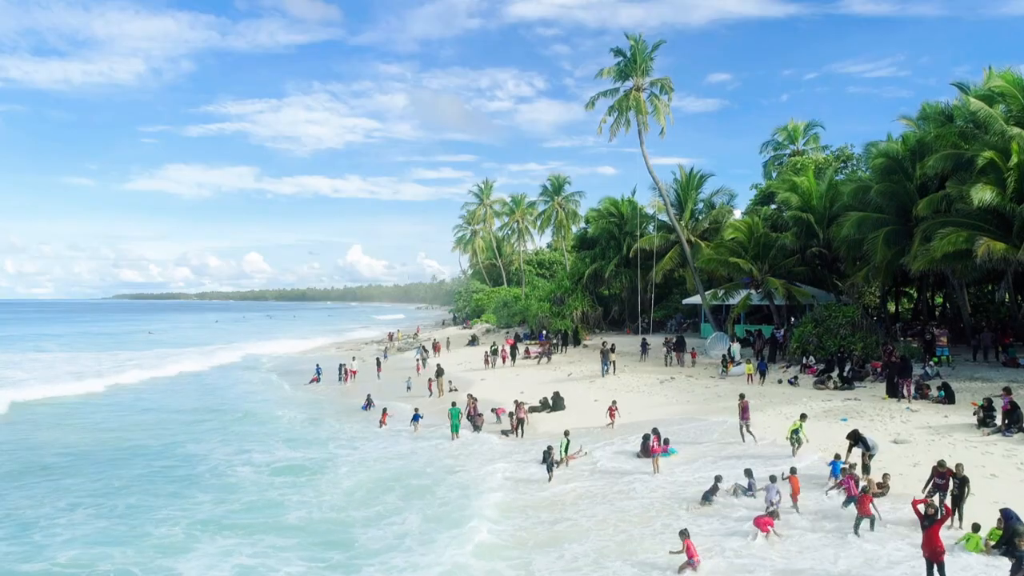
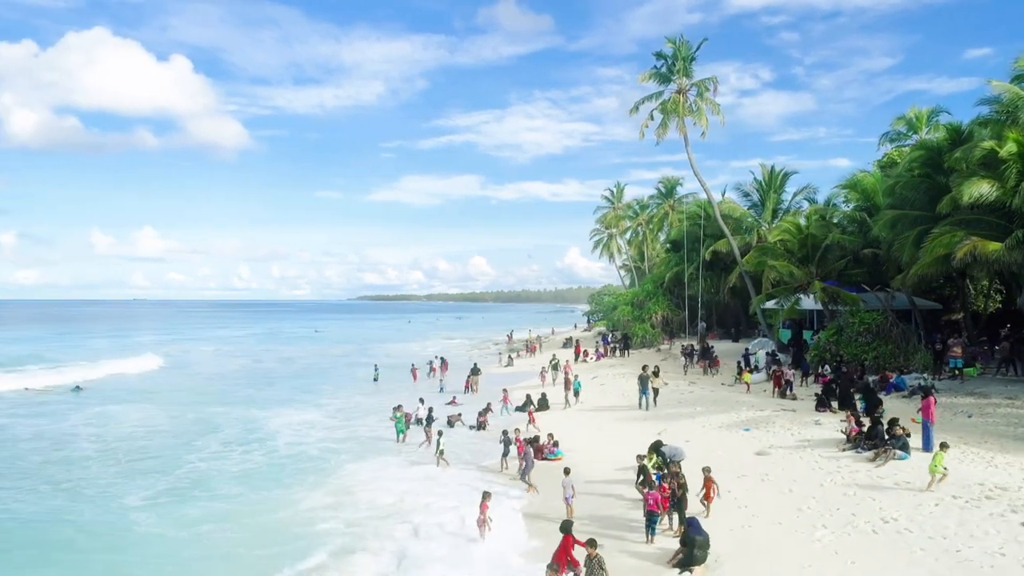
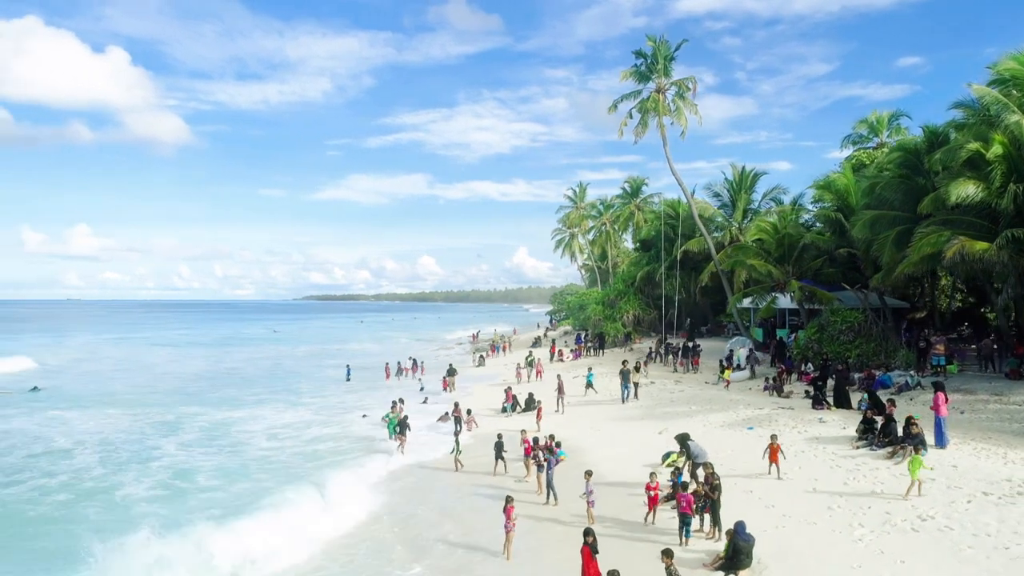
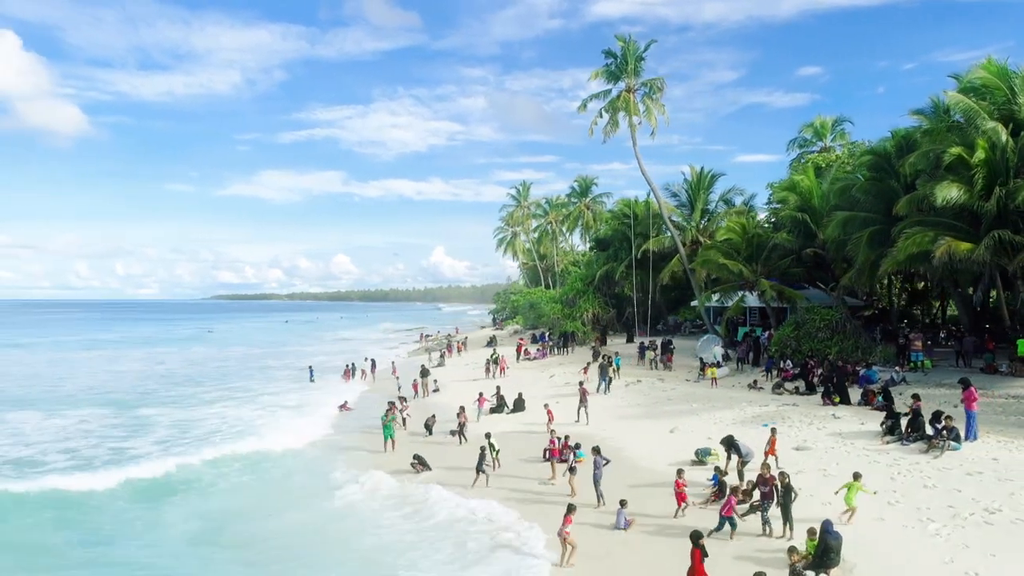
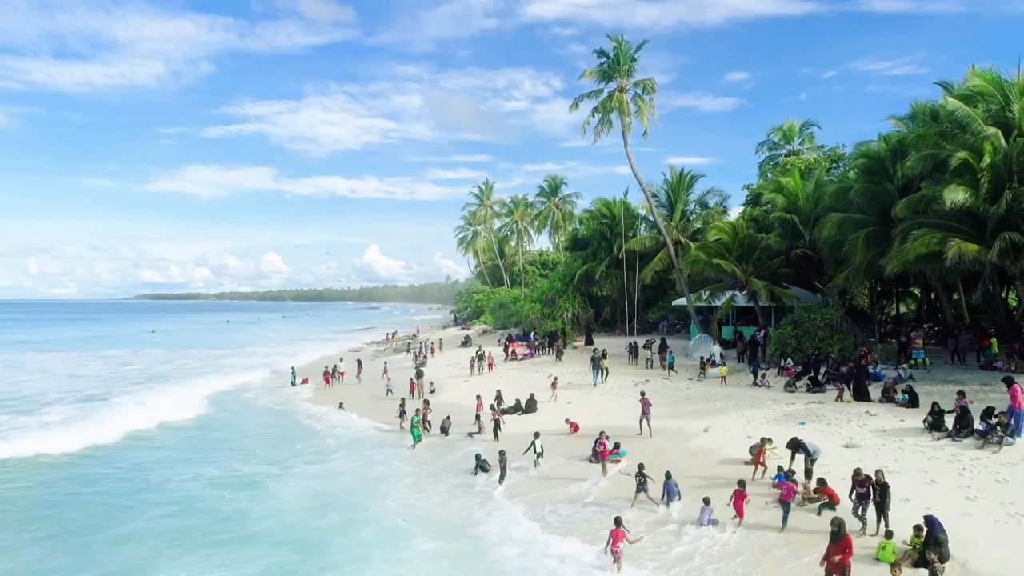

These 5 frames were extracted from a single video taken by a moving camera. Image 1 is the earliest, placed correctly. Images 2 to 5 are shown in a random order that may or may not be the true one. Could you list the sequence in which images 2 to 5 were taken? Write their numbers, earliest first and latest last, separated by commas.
5, 4, 3, 2
